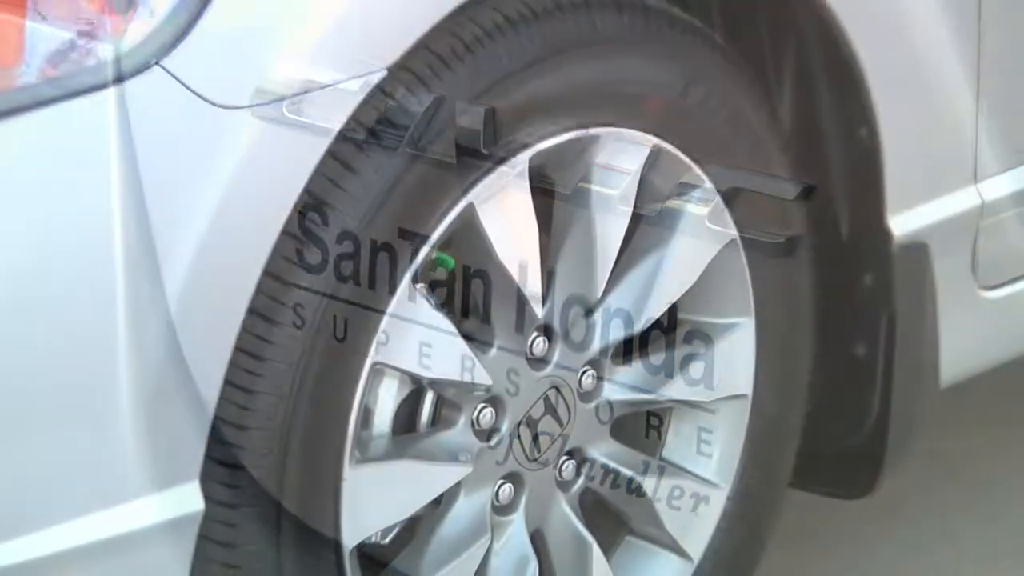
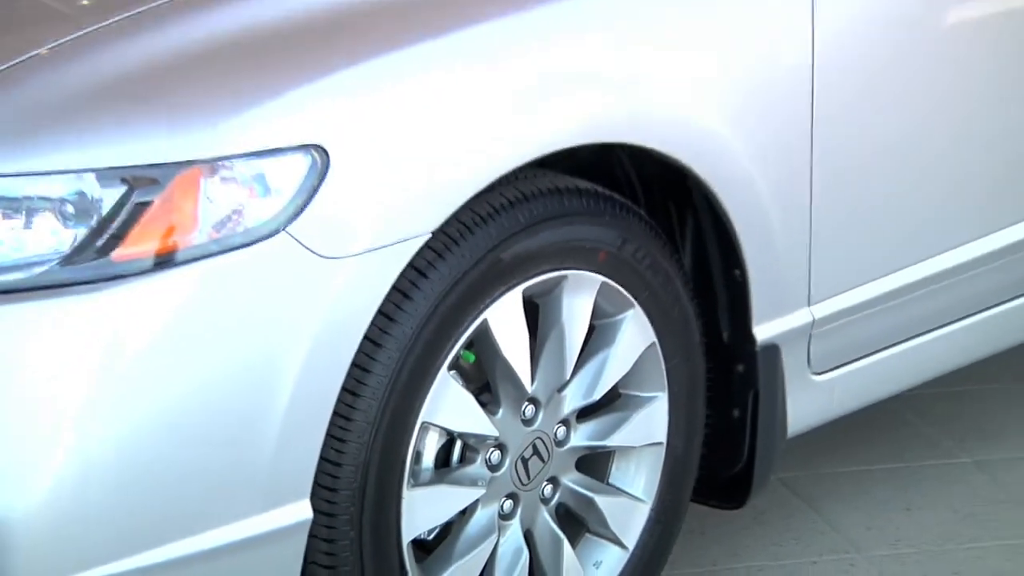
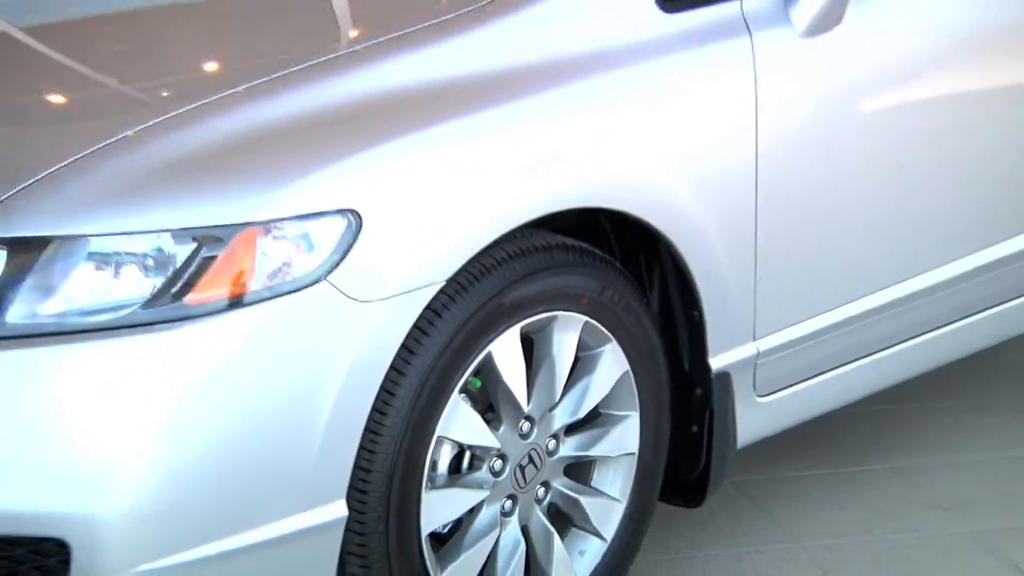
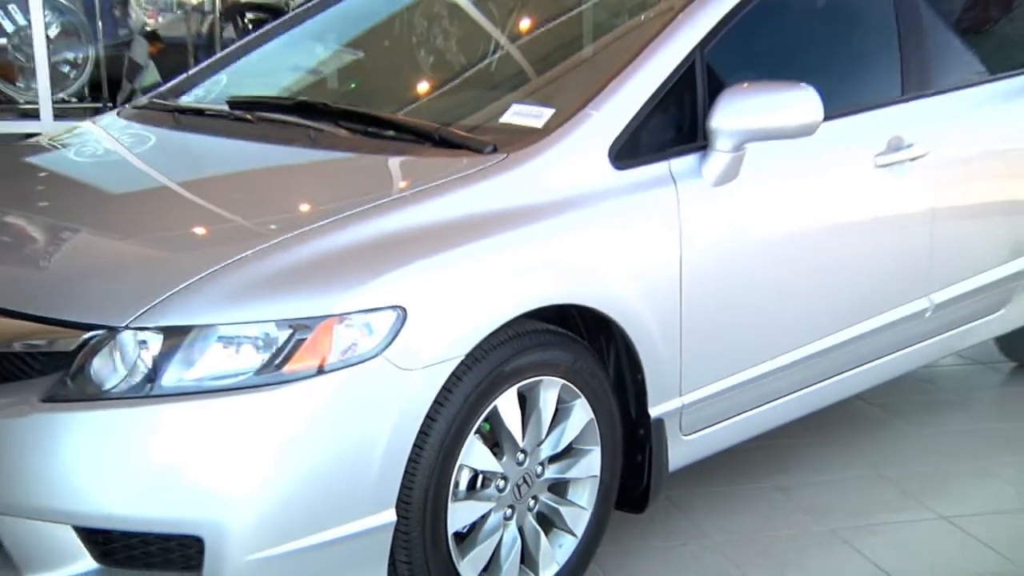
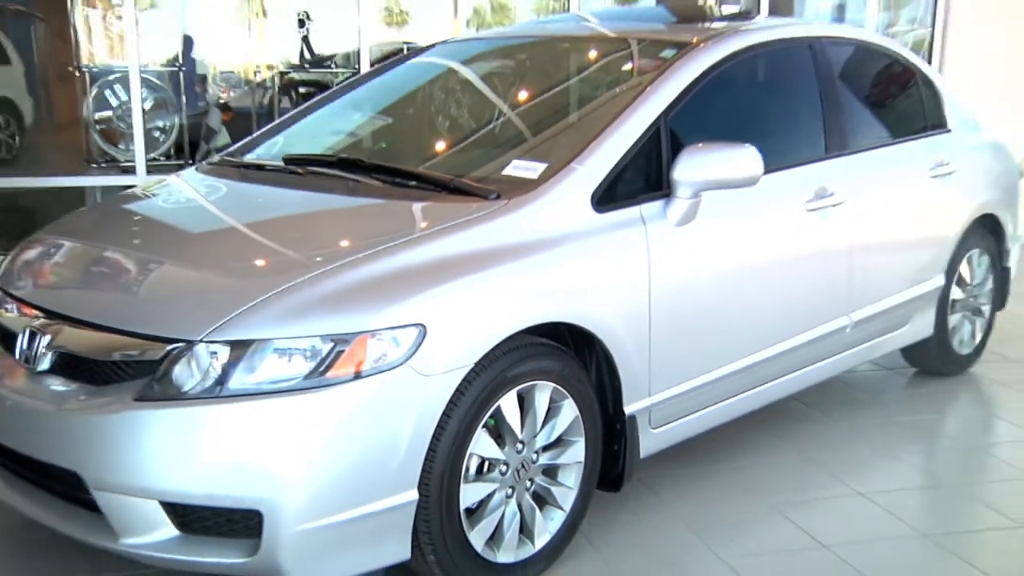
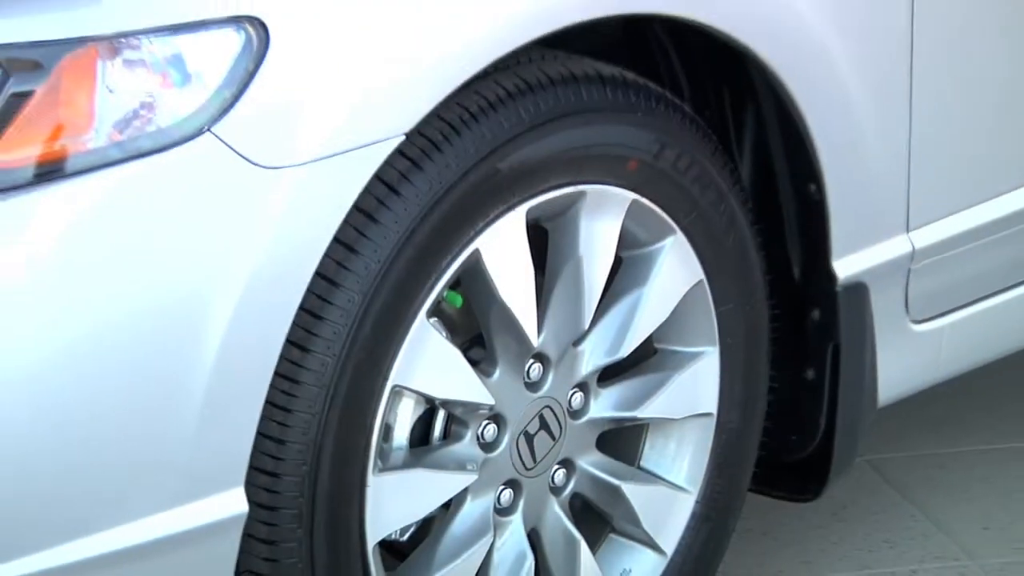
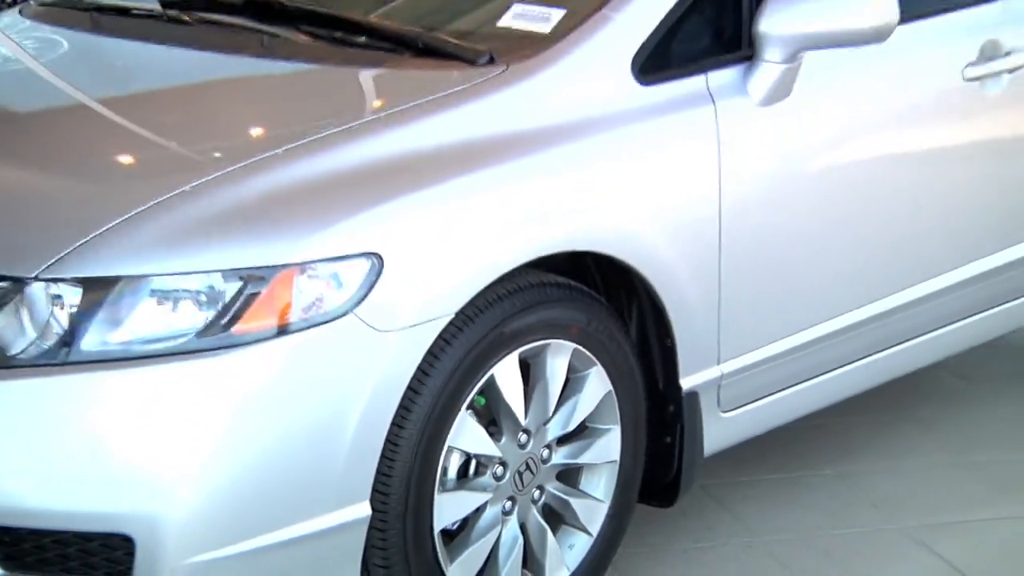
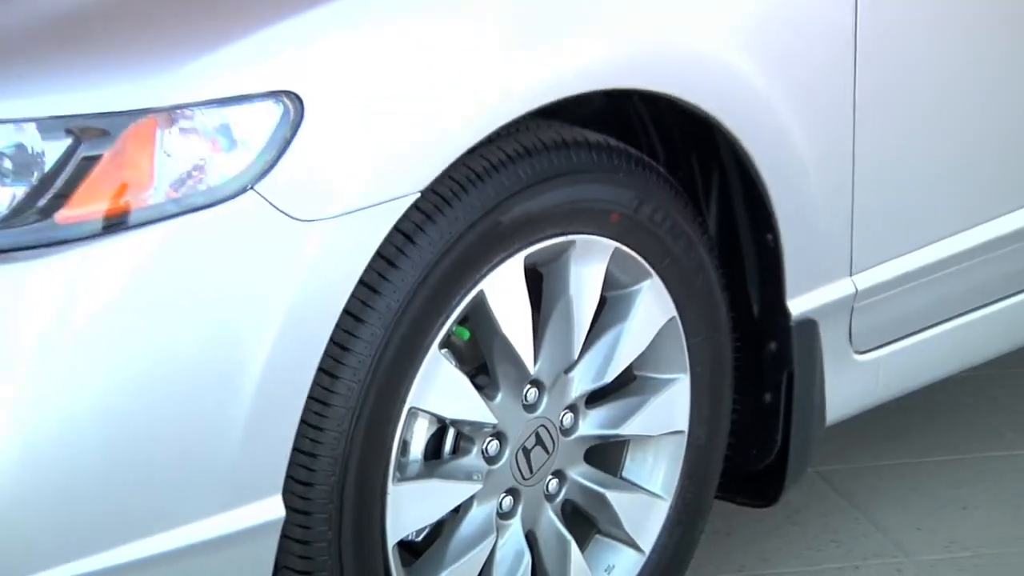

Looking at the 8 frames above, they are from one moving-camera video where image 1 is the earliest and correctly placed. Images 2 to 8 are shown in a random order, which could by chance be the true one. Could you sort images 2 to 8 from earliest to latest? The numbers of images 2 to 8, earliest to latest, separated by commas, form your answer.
6, 8, 2, 3, 7, 4, 5
